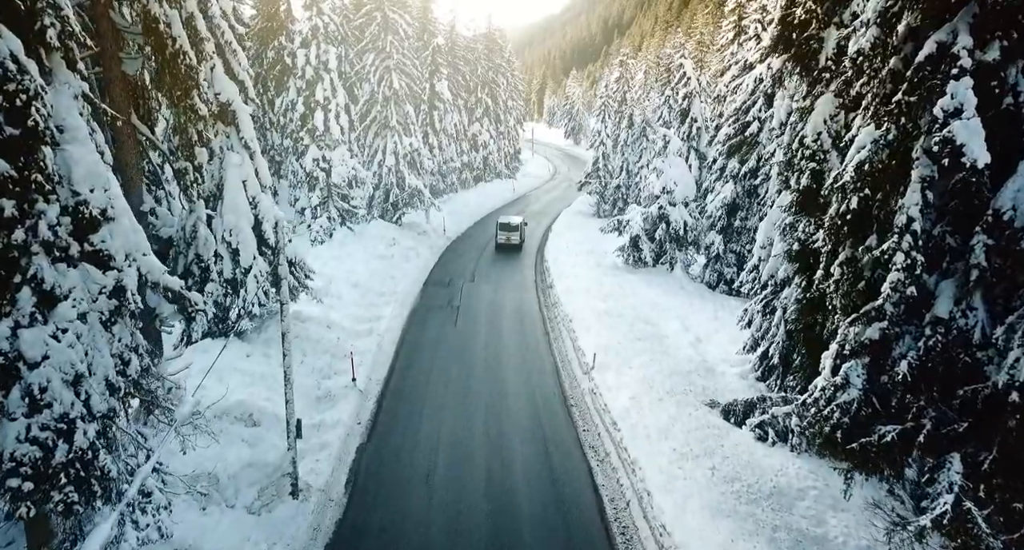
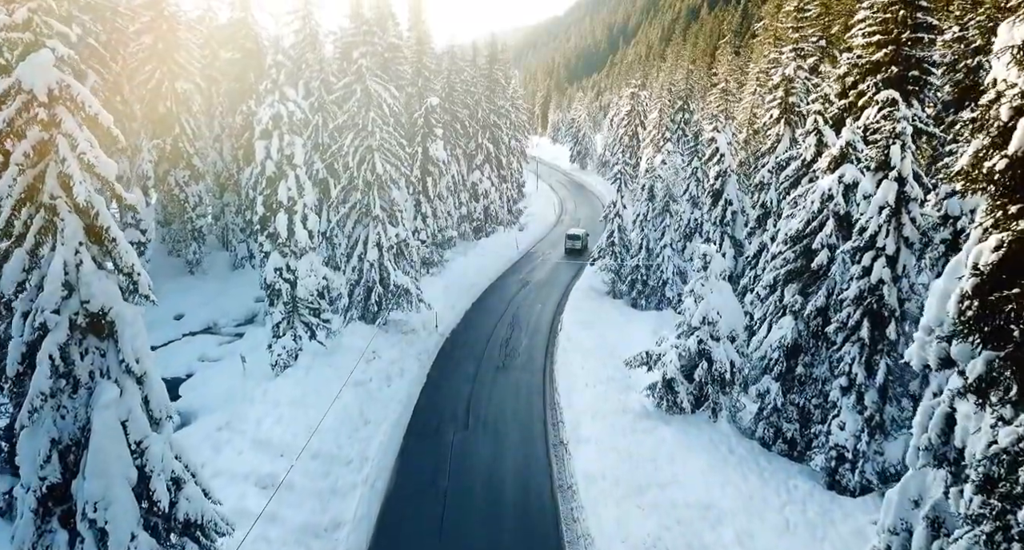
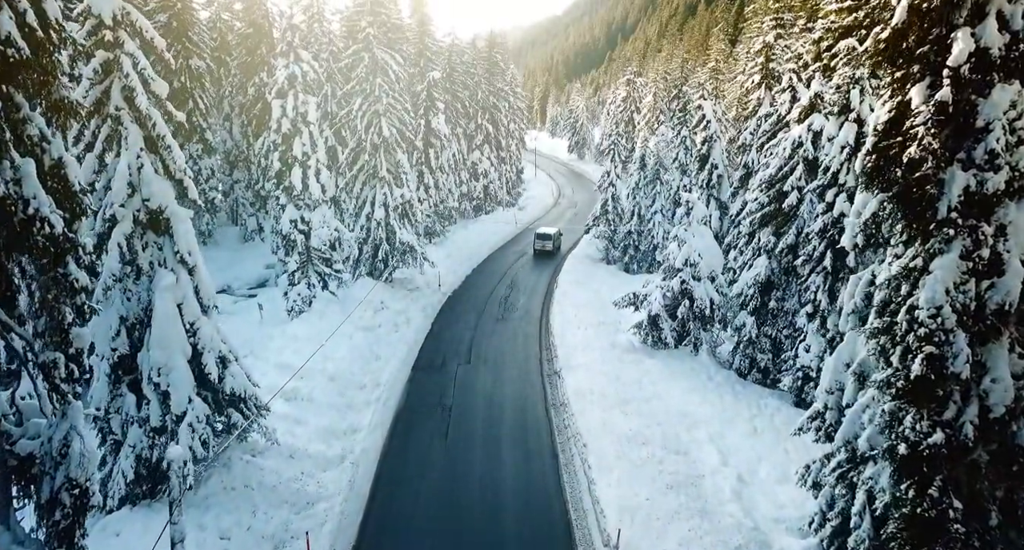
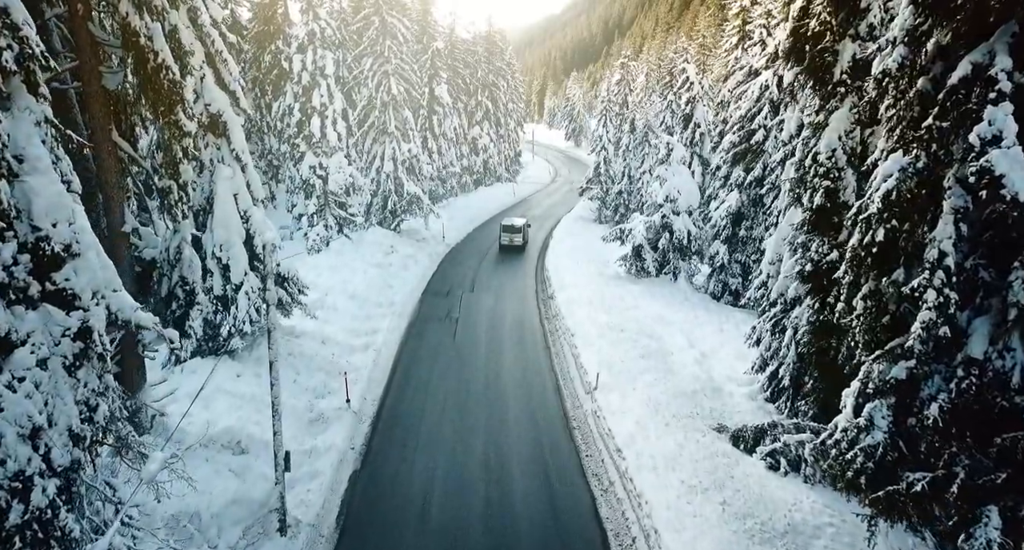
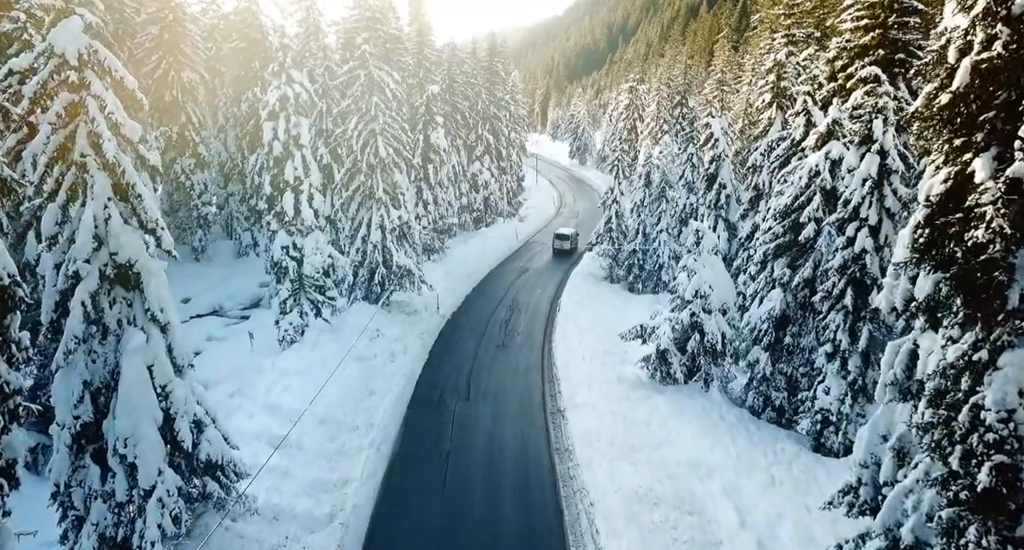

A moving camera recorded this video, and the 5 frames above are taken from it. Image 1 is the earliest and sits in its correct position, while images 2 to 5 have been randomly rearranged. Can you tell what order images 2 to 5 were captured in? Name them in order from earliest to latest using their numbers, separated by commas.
4, 3, 5, 2
